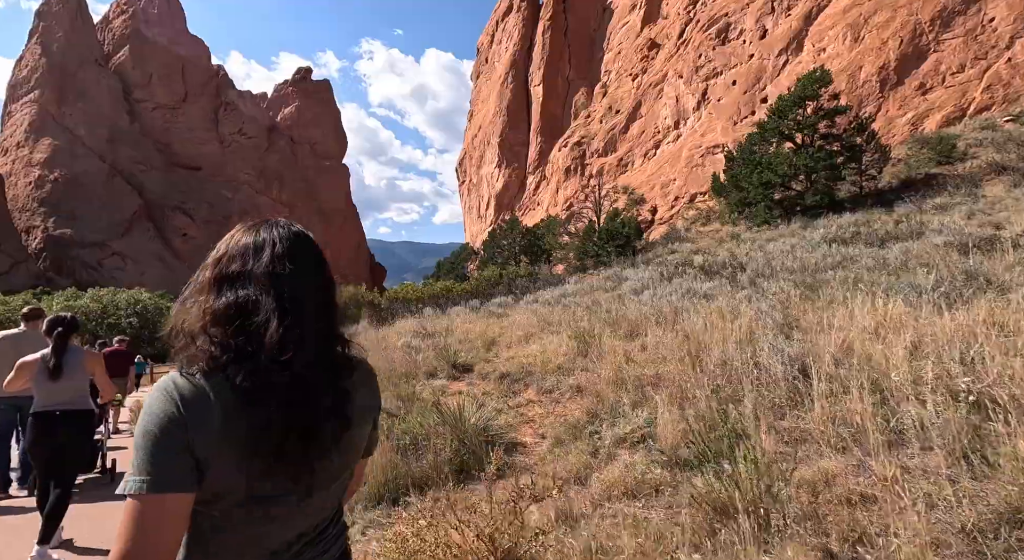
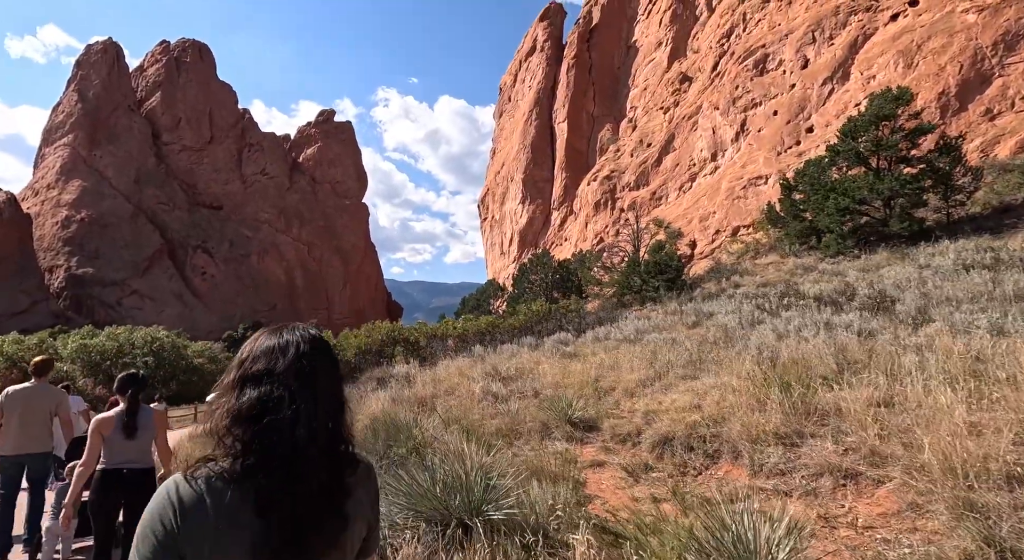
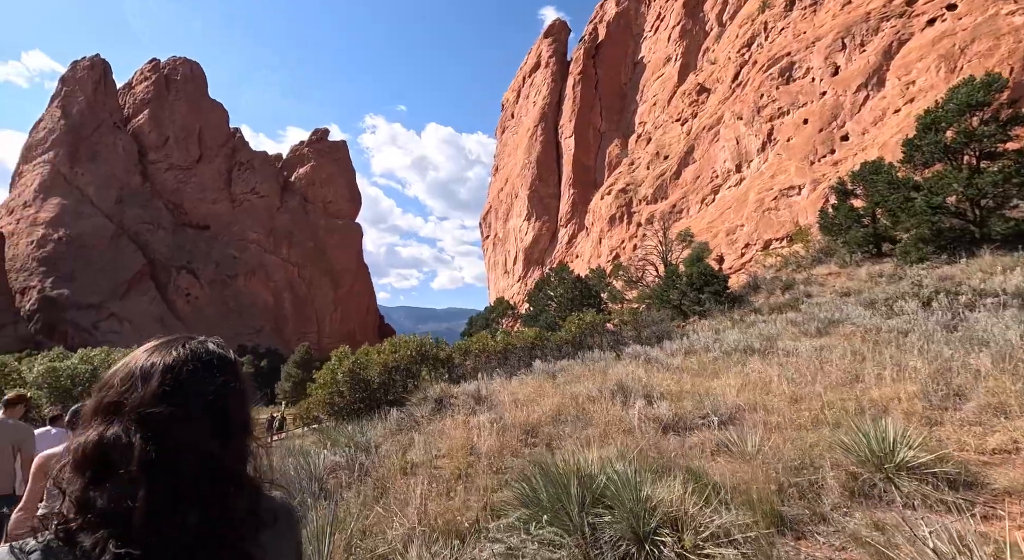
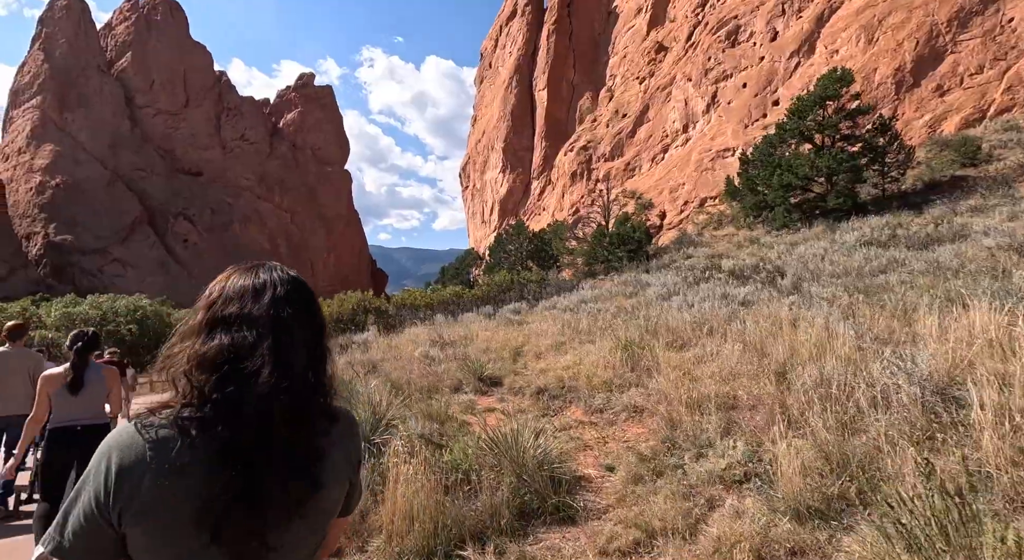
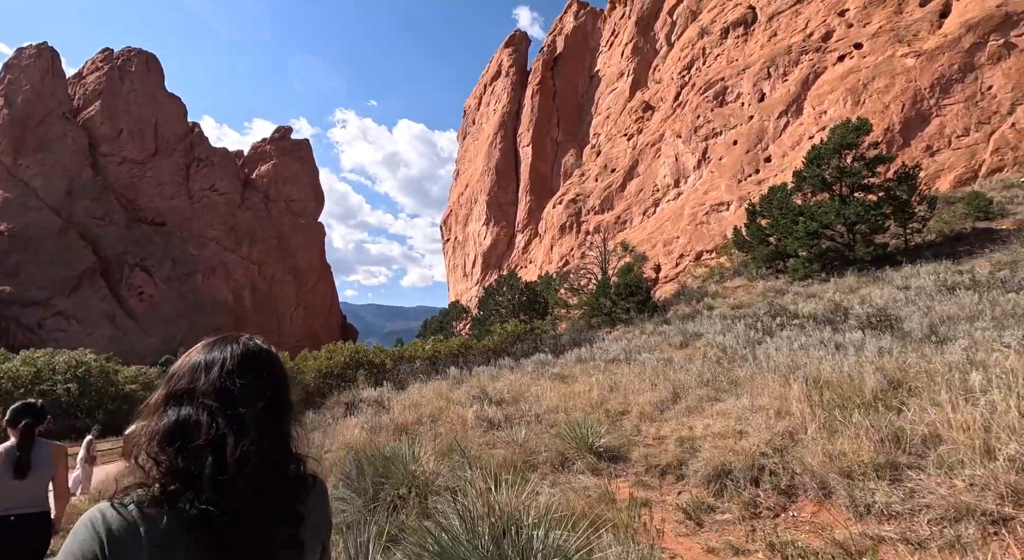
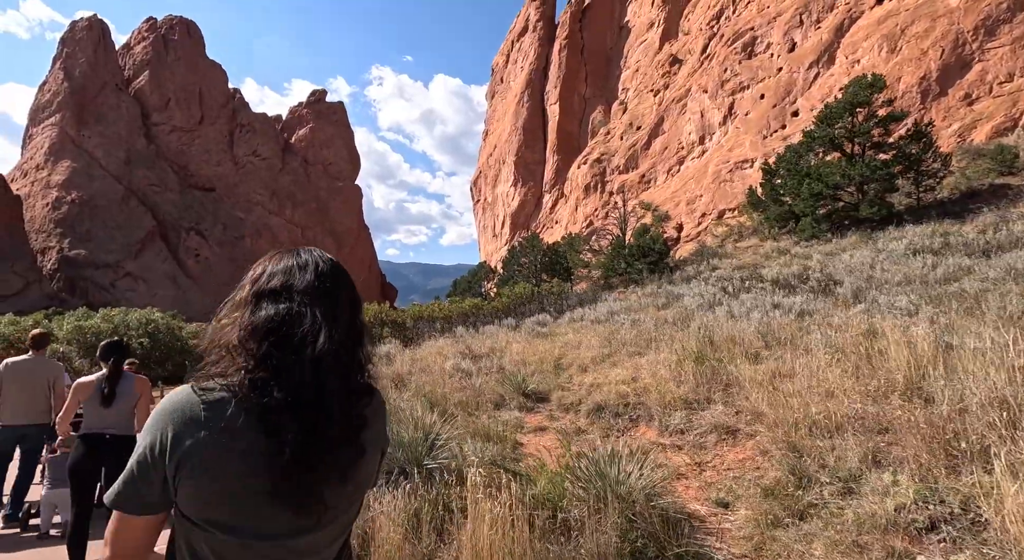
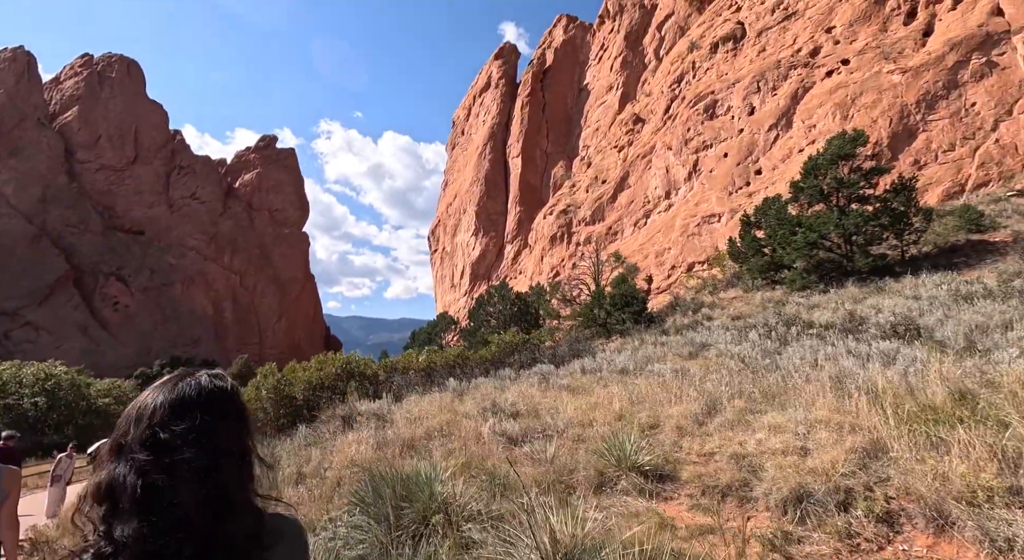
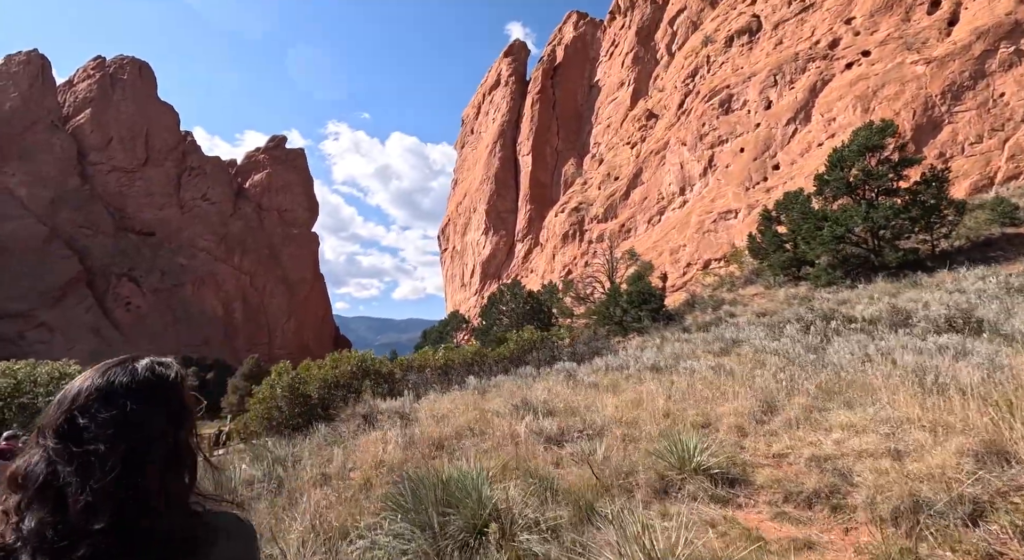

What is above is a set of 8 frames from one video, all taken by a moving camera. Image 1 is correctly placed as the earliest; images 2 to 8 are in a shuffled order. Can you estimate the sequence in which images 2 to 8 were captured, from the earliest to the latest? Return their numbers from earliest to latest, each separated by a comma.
4, 6, 2, 5, 7, 8, 3
